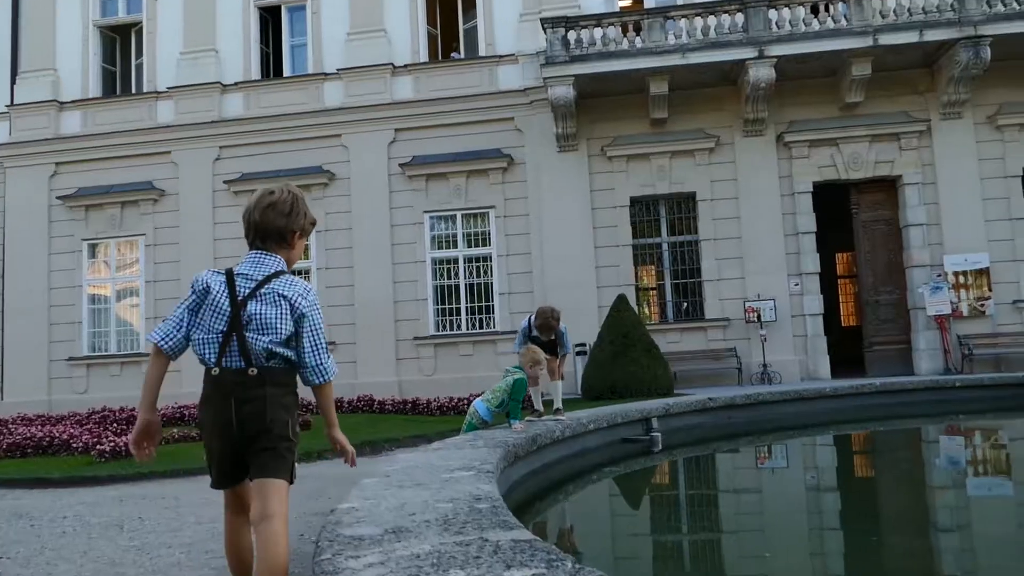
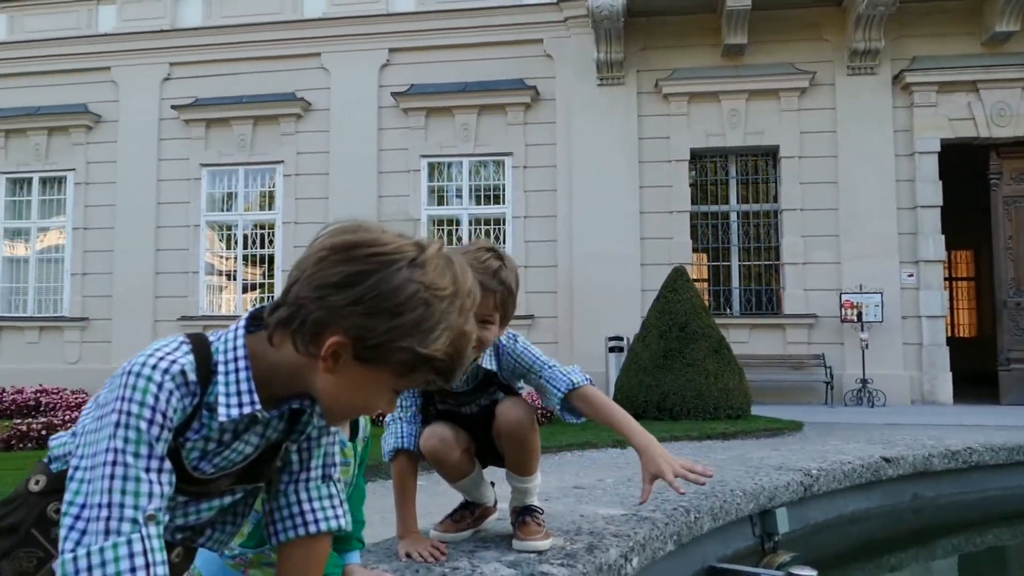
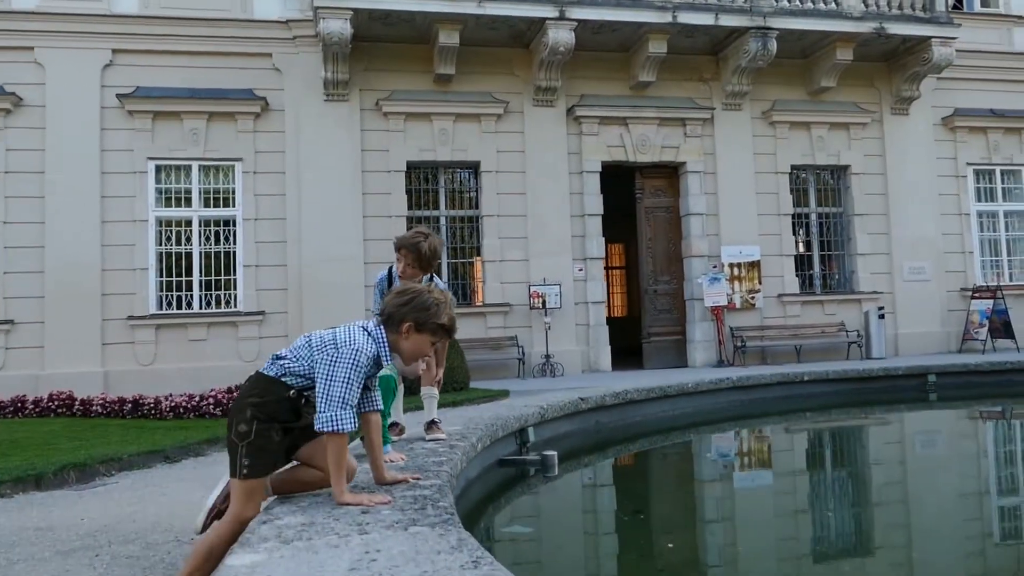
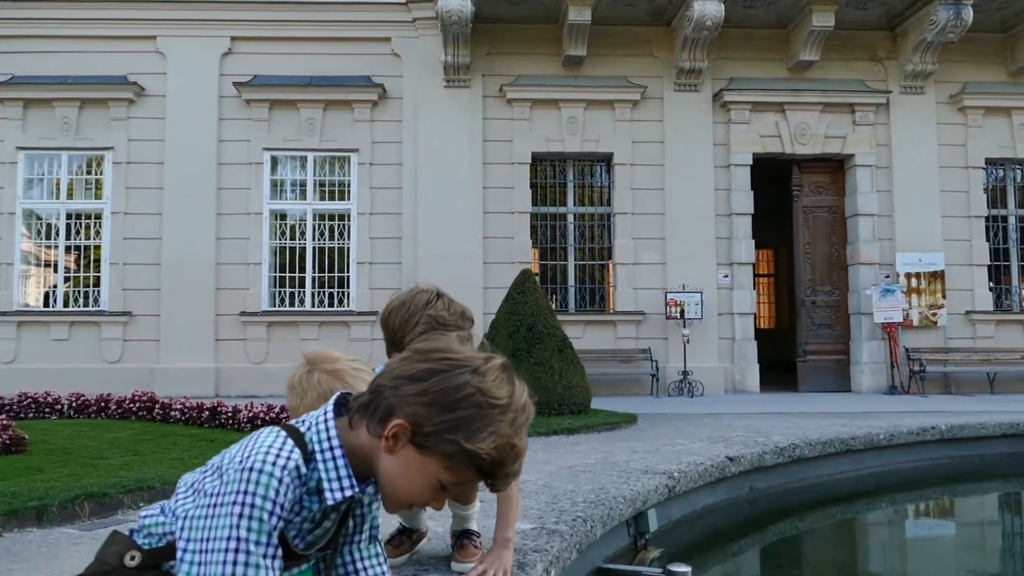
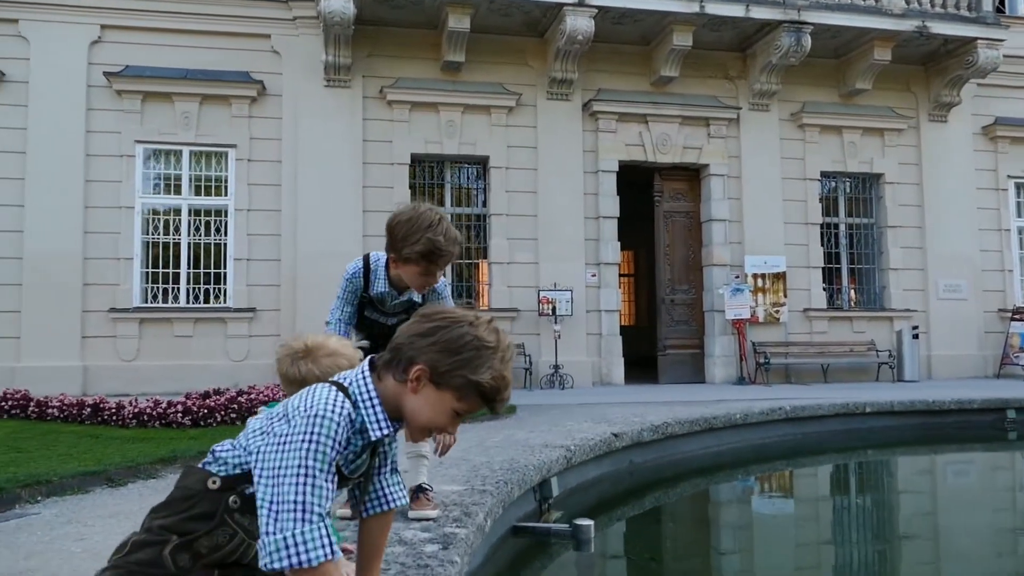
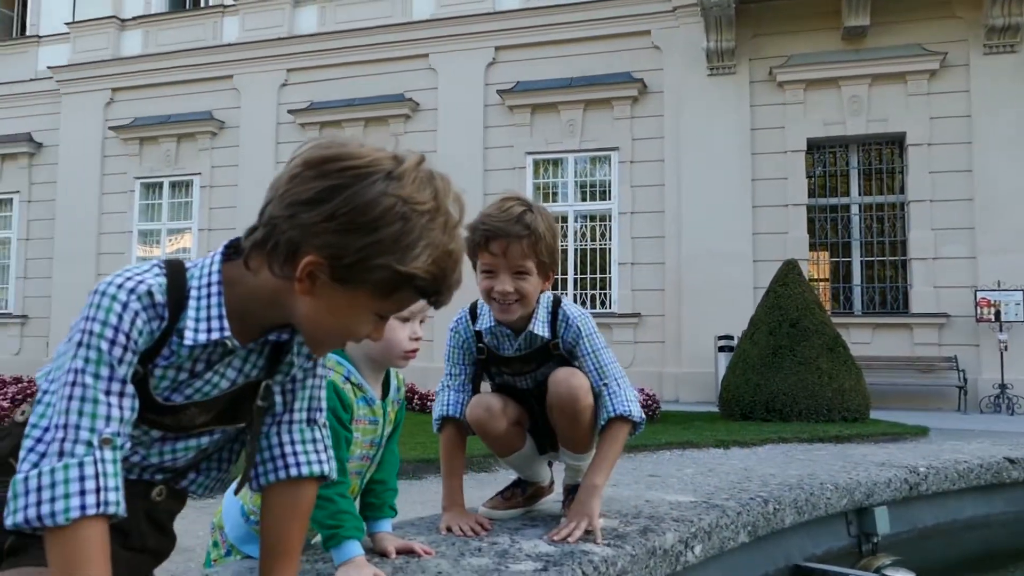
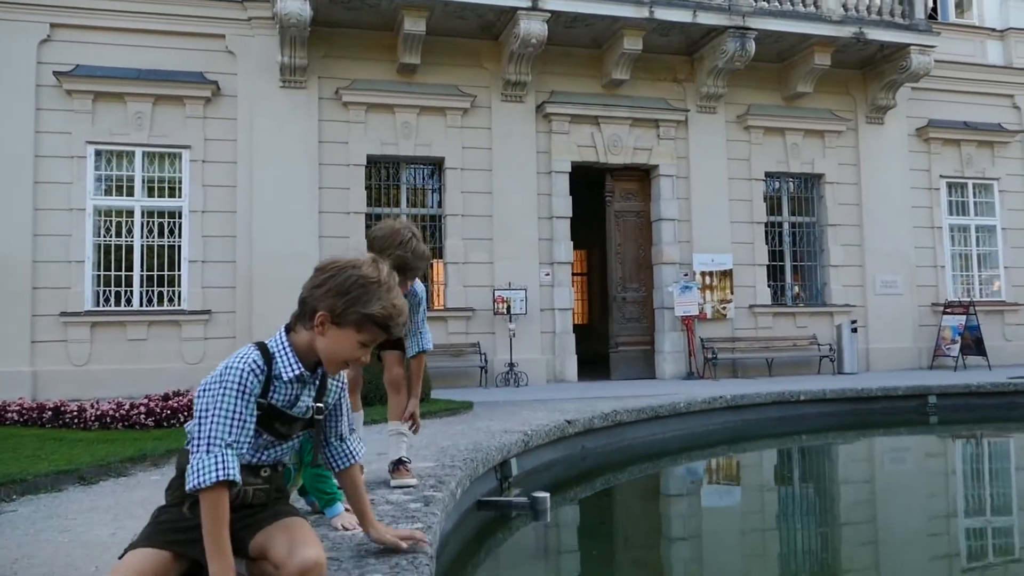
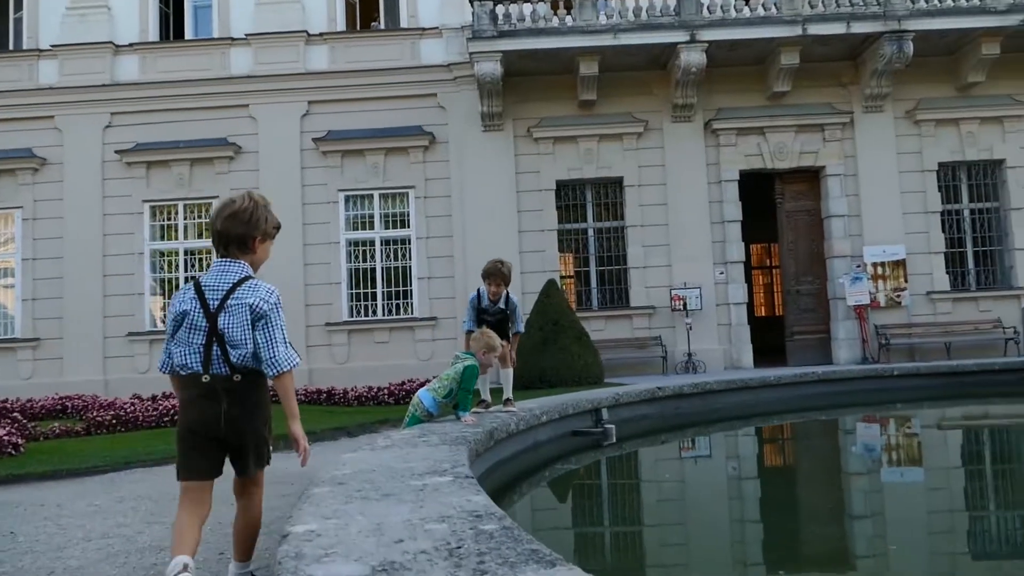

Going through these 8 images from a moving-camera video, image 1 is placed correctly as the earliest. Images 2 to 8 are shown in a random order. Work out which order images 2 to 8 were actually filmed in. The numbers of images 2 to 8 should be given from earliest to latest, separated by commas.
8, 3, 7, 5, 4, 2, 6
